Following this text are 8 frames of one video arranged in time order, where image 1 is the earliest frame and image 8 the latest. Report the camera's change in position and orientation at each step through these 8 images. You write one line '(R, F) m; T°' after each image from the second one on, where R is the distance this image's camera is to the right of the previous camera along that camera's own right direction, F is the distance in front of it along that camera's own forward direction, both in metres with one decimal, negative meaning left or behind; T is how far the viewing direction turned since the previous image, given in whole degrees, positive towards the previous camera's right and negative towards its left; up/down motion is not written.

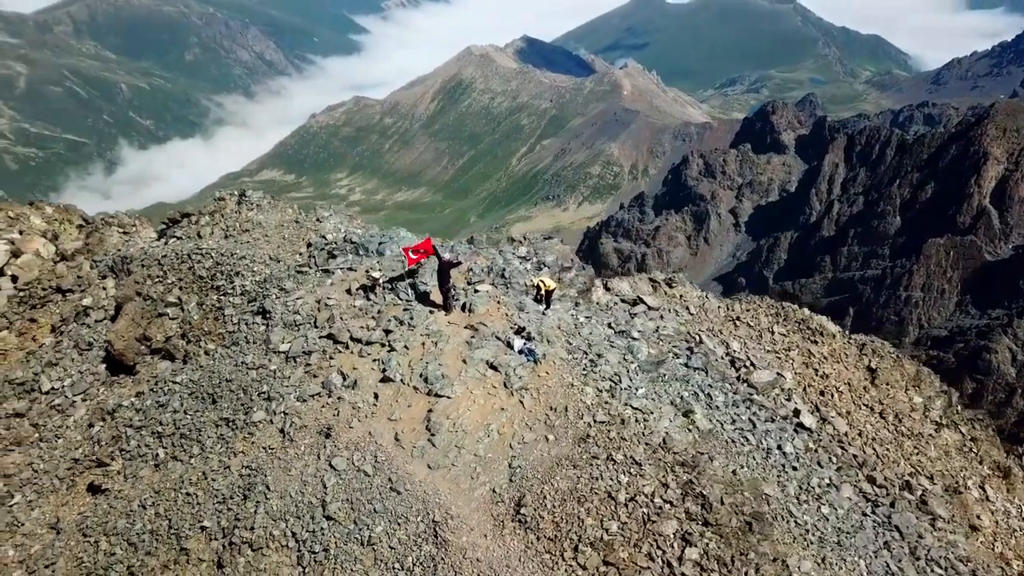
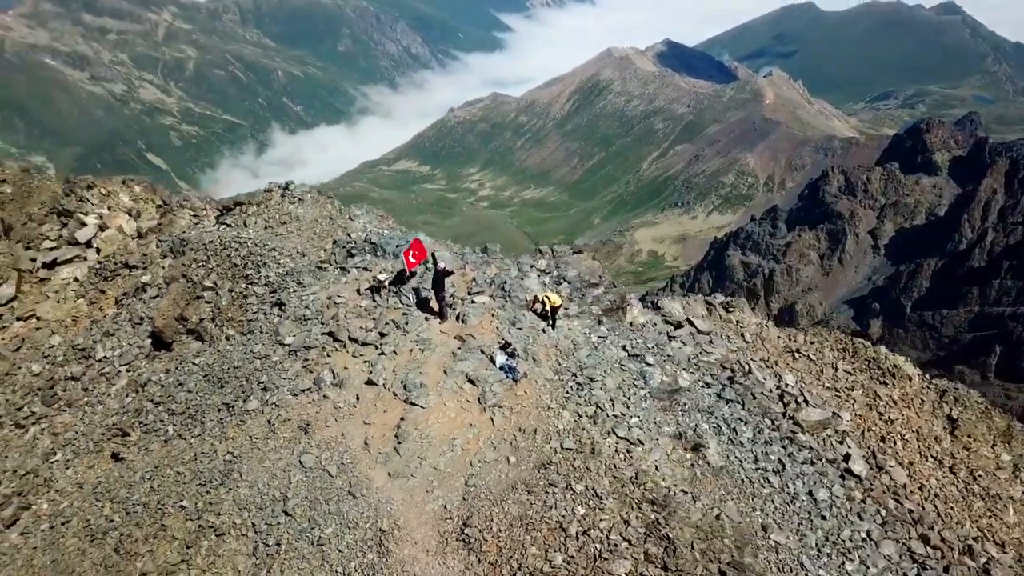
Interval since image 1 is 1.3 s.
(+3.0, +0.5) m; -8°
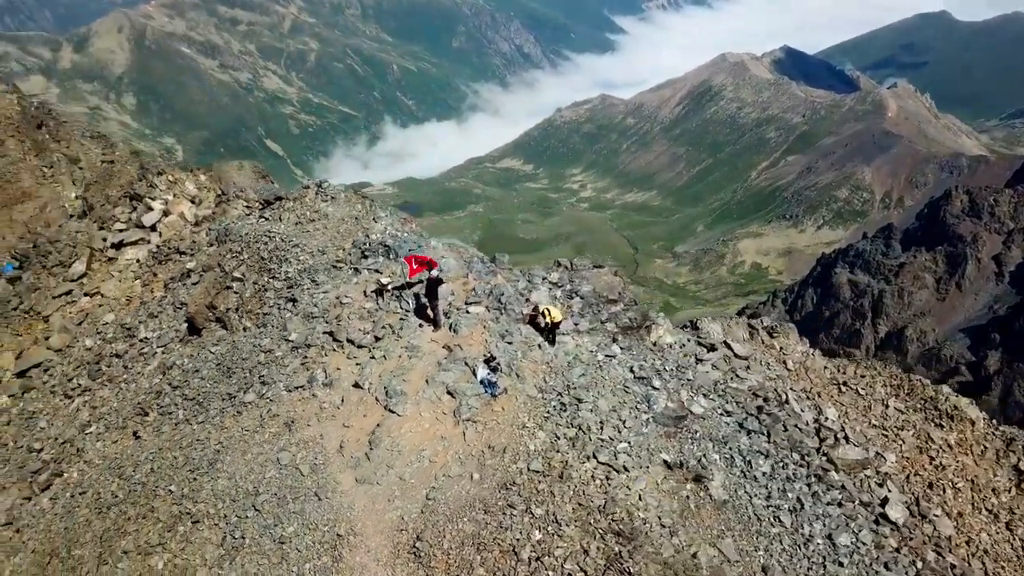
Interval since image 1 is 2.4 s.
(+2.5, +0.4) m; -7°
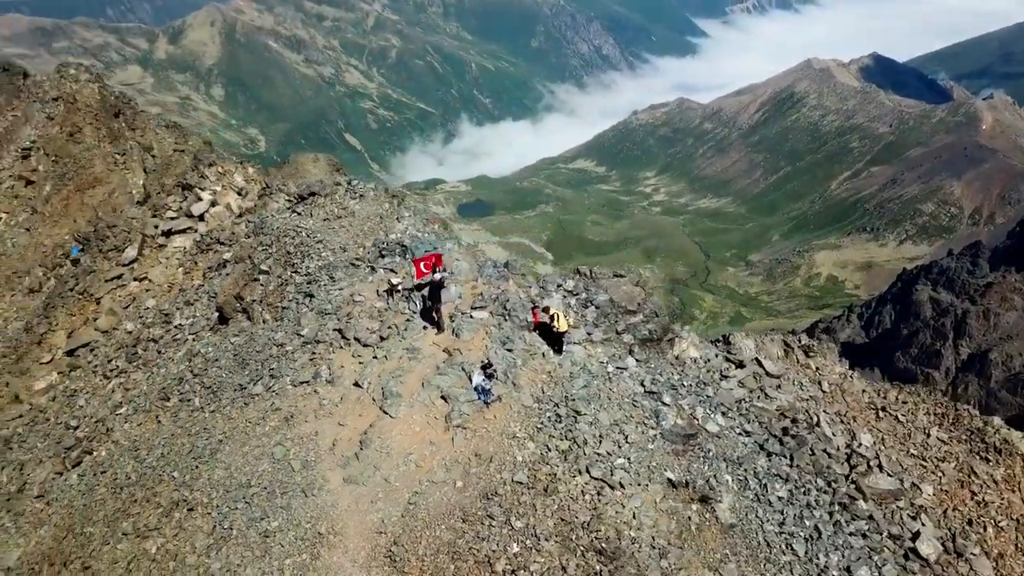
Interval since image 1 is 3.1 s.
(+1.5, +0.3) m; -5°
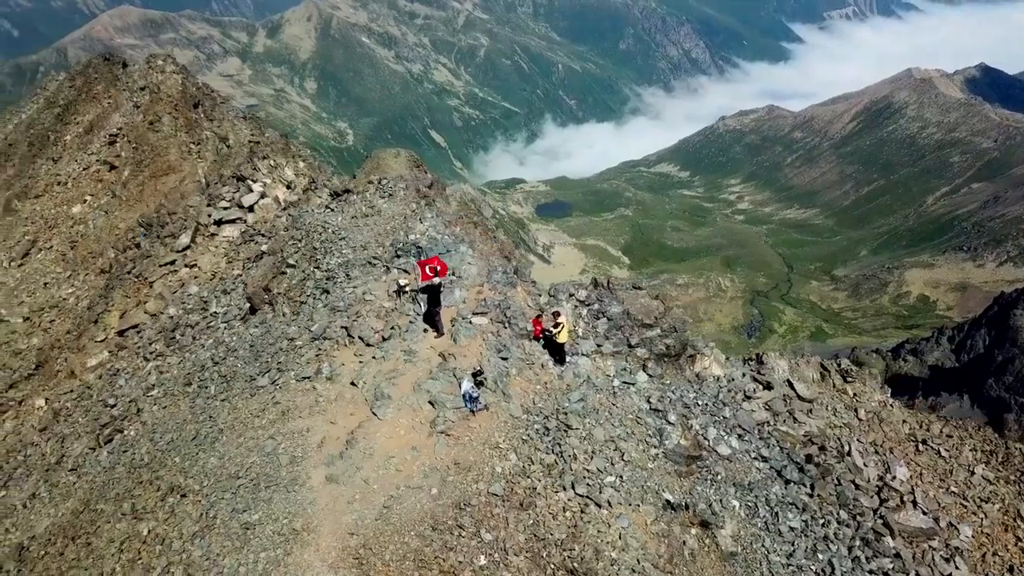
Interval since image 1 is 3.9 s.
(+1.8, +0.3) m; -5°
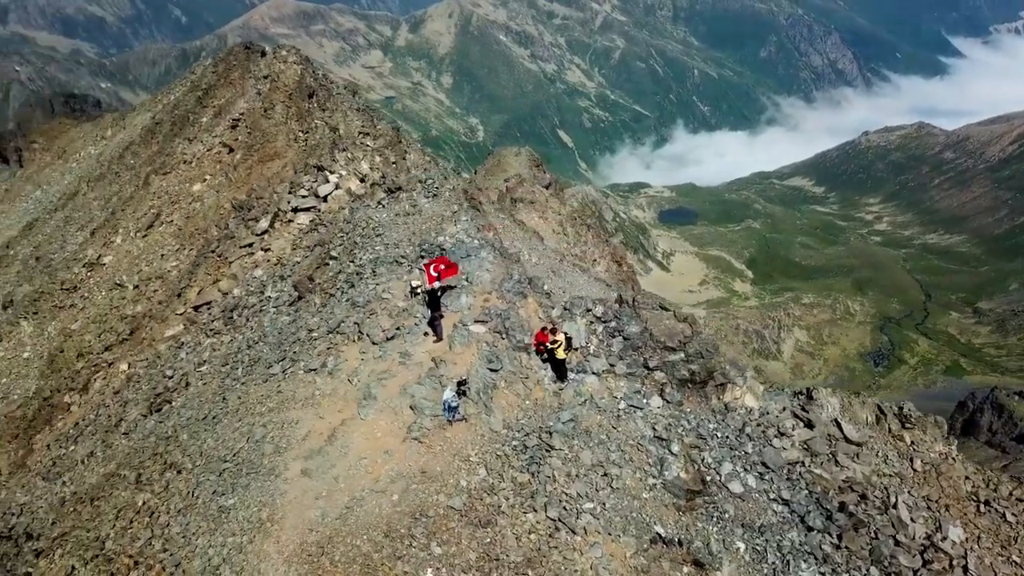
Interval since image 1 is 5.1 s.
(+2.7, +0.6) m; -8°
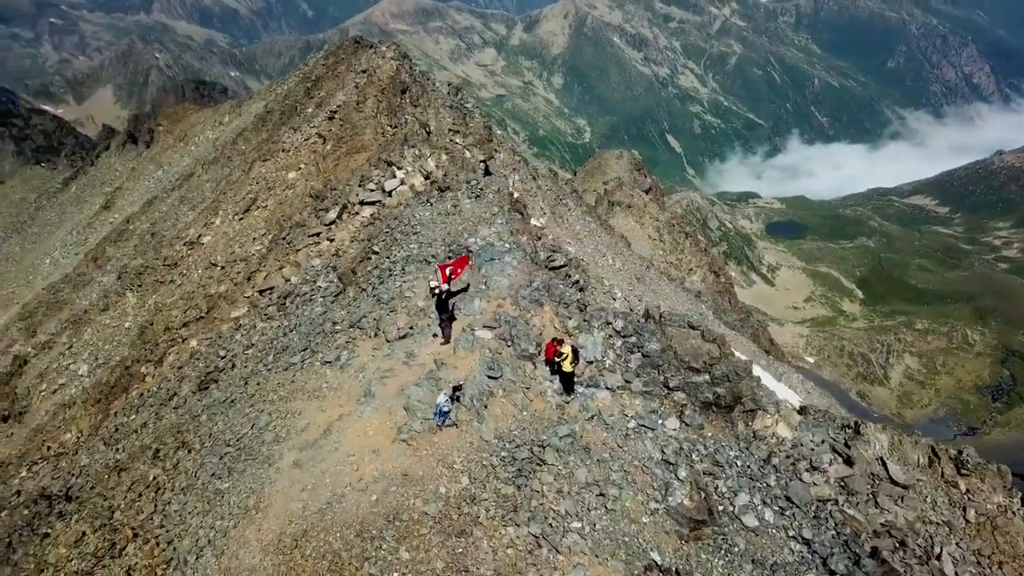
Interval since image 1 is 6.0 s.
(+2.1, +0.5) m; -7°
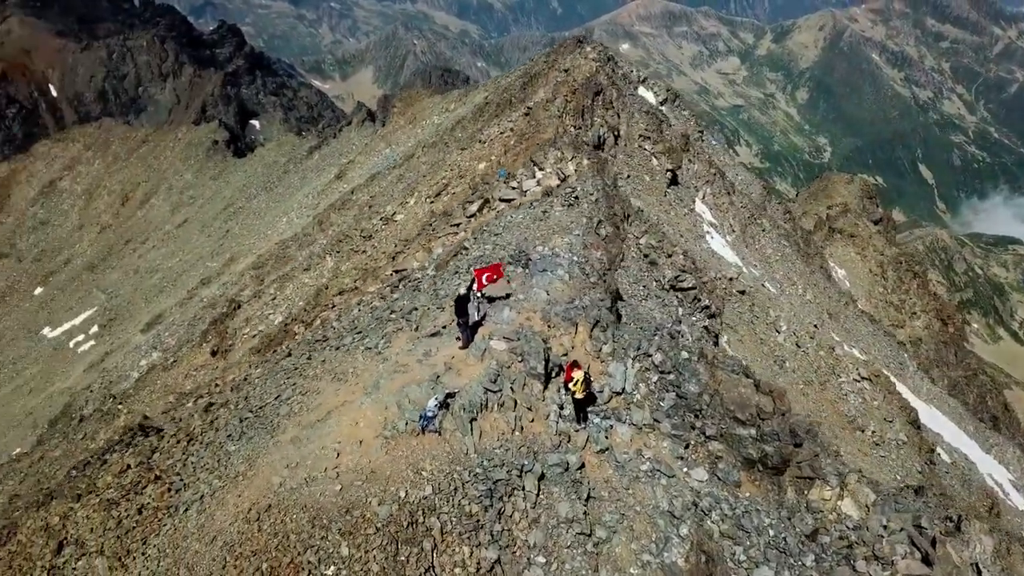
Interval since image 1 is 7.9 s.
(+4.2, +1.2) m; -15°
